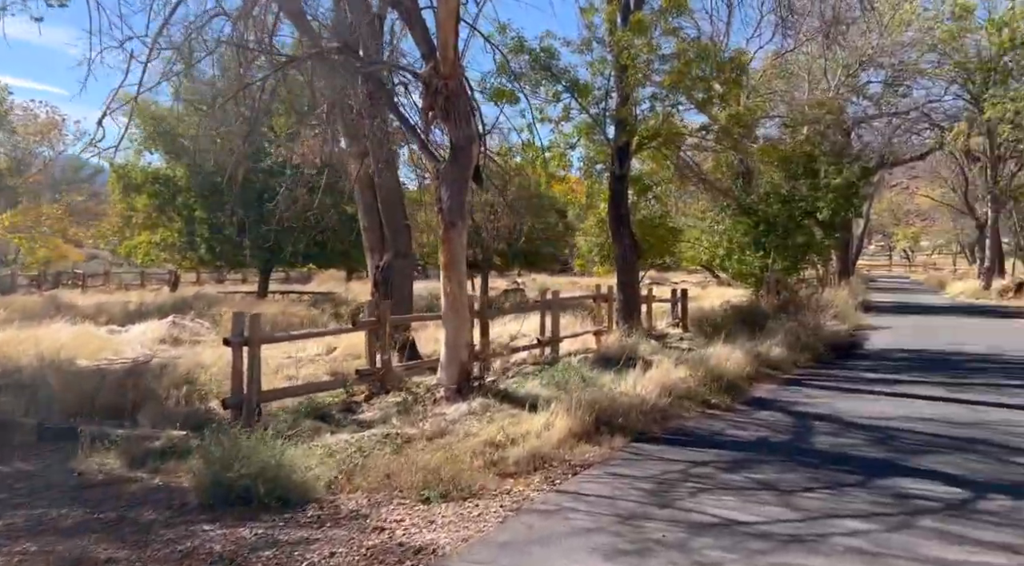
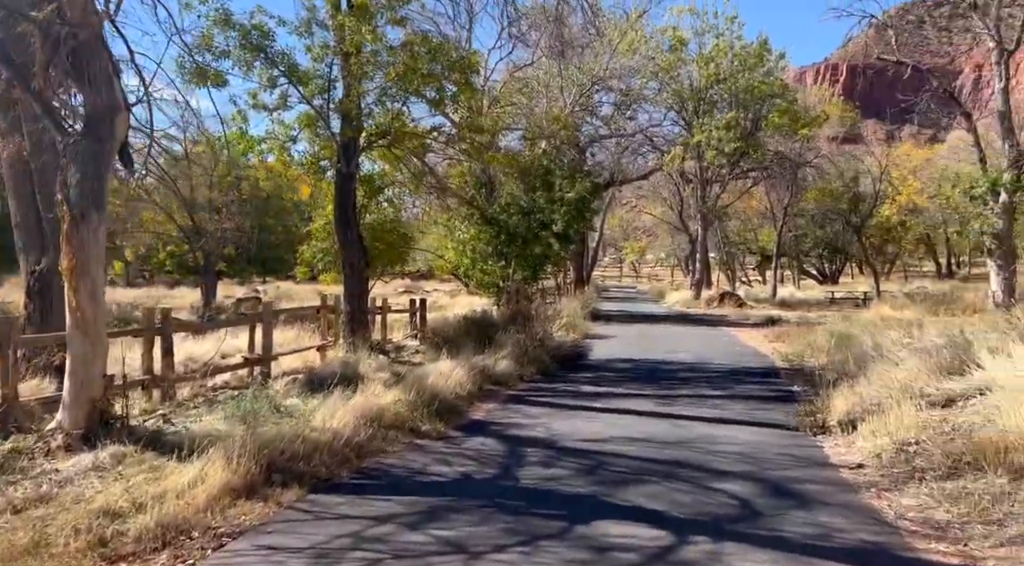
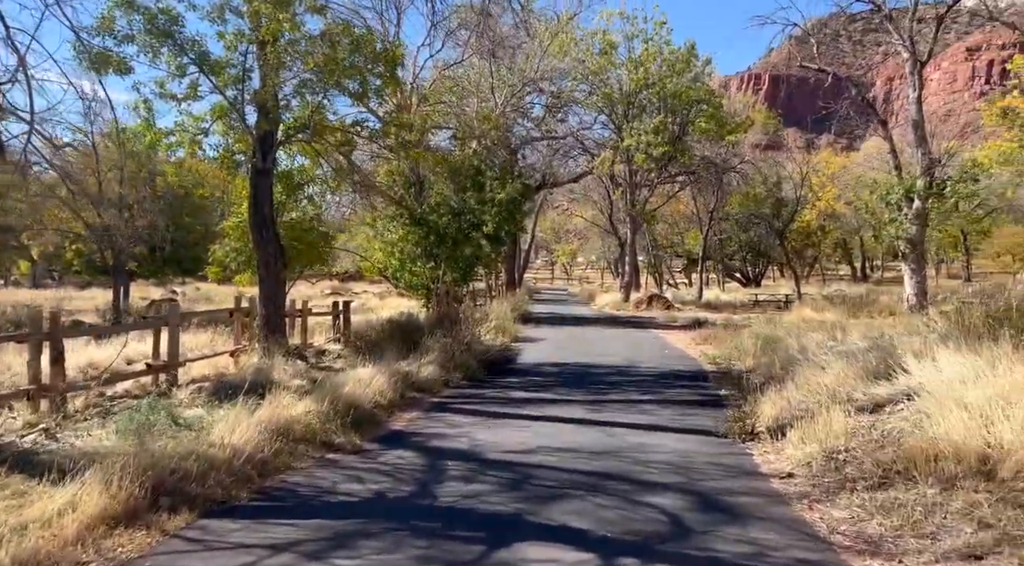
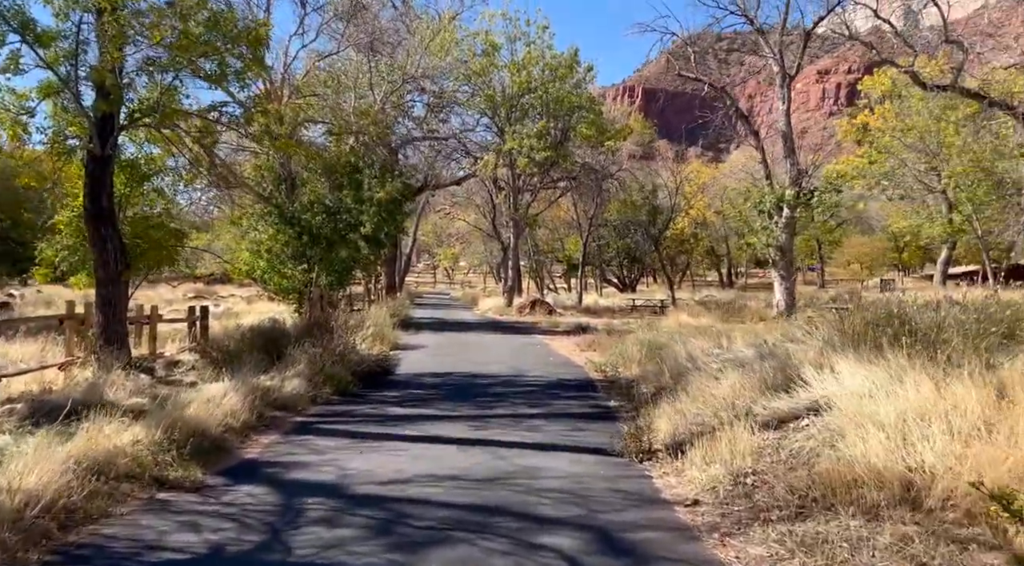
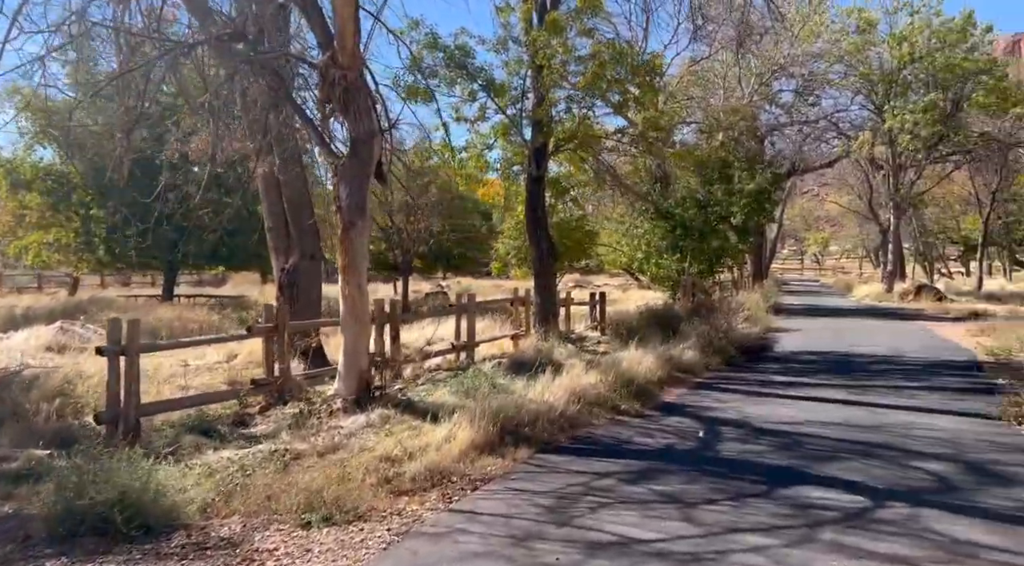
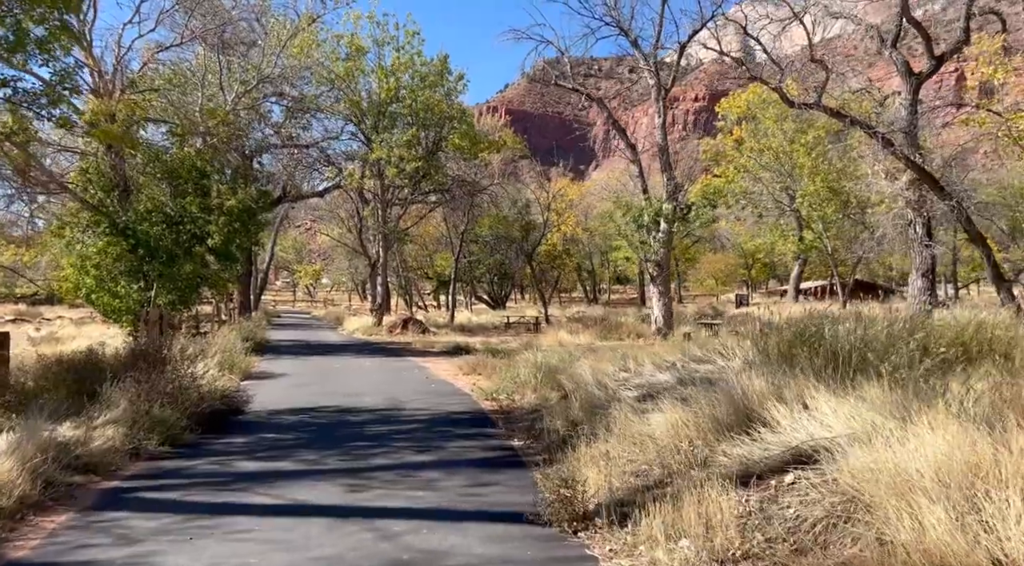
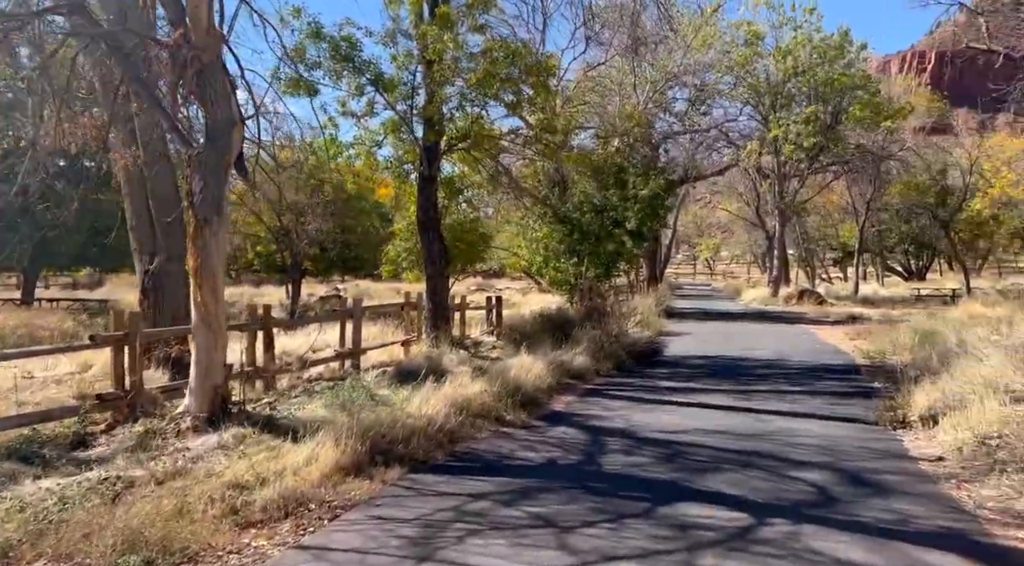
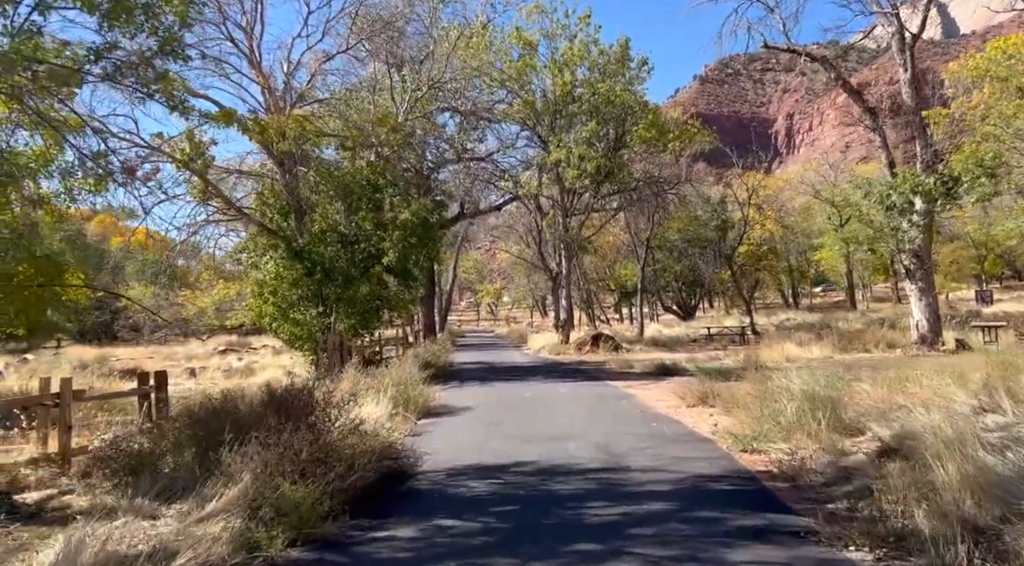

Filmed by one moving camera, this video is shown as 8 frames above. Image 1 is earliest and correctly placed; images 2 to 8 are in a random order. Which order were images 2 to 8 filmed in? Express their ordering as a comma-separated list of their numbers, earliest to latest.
5, 7, 2, 3, 4, 6, 8
